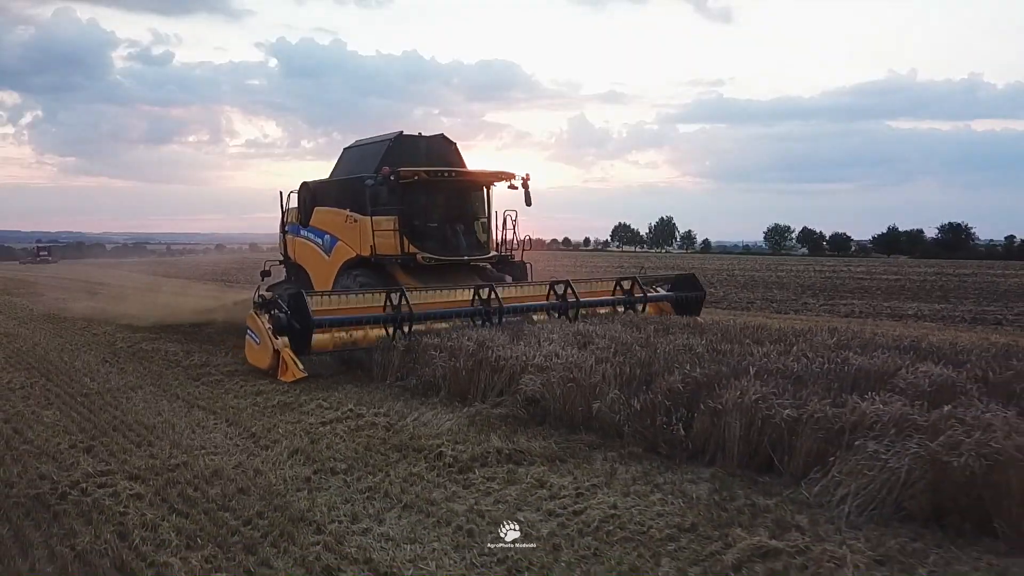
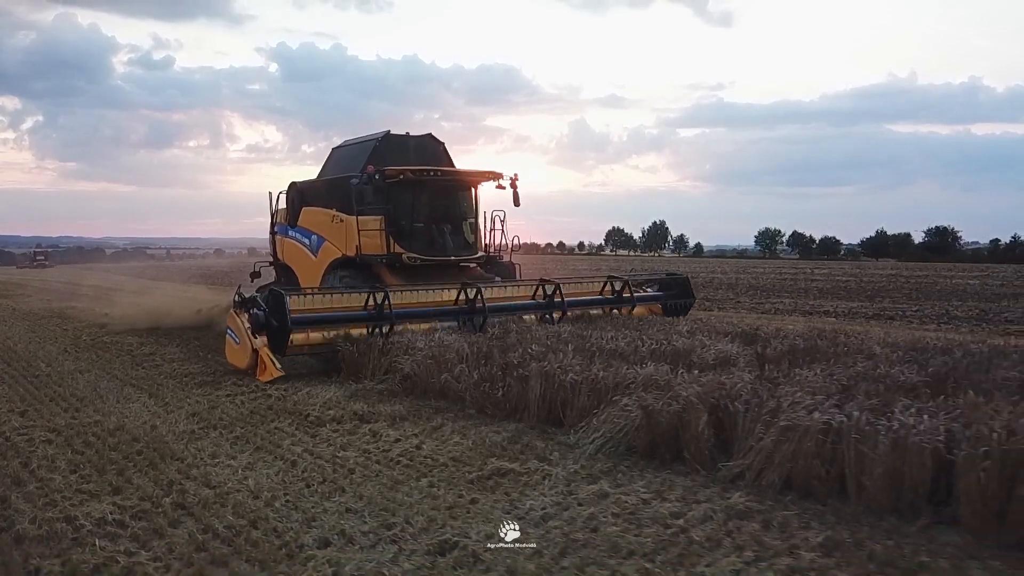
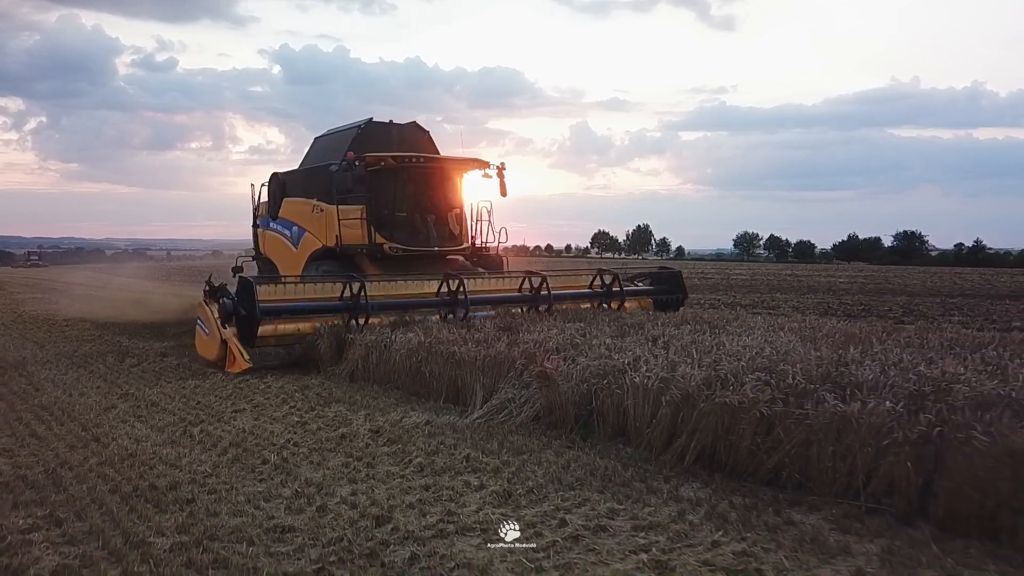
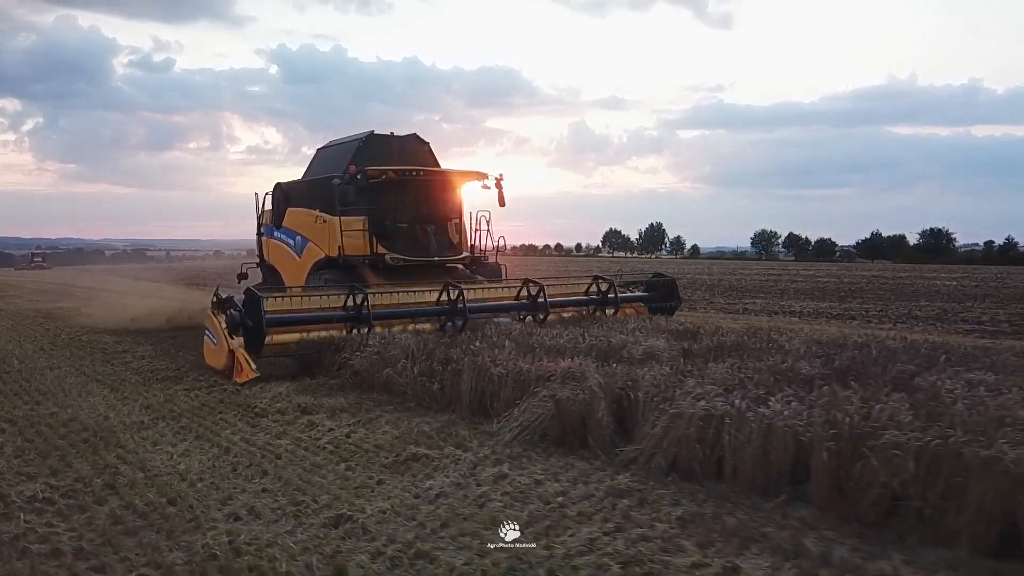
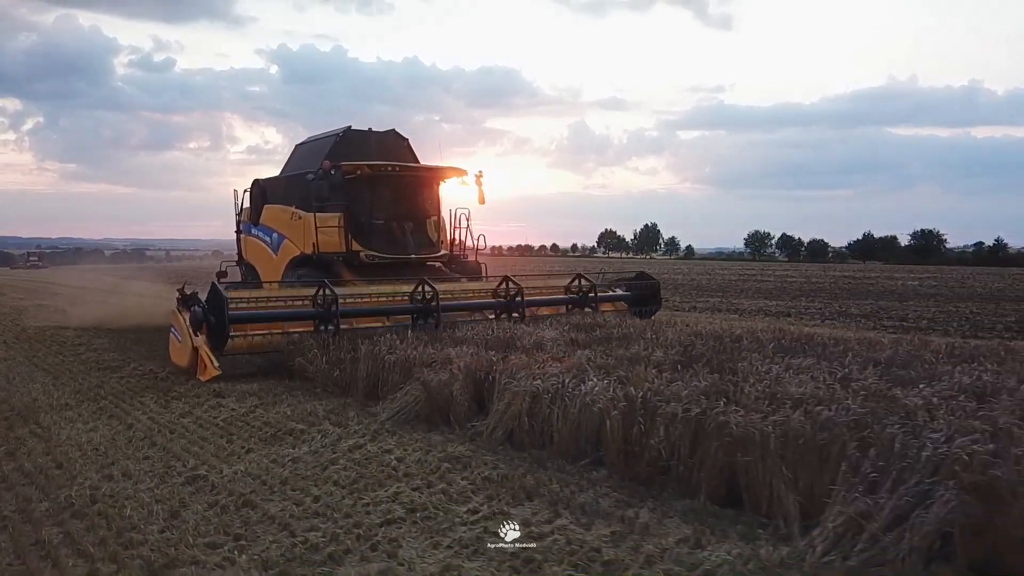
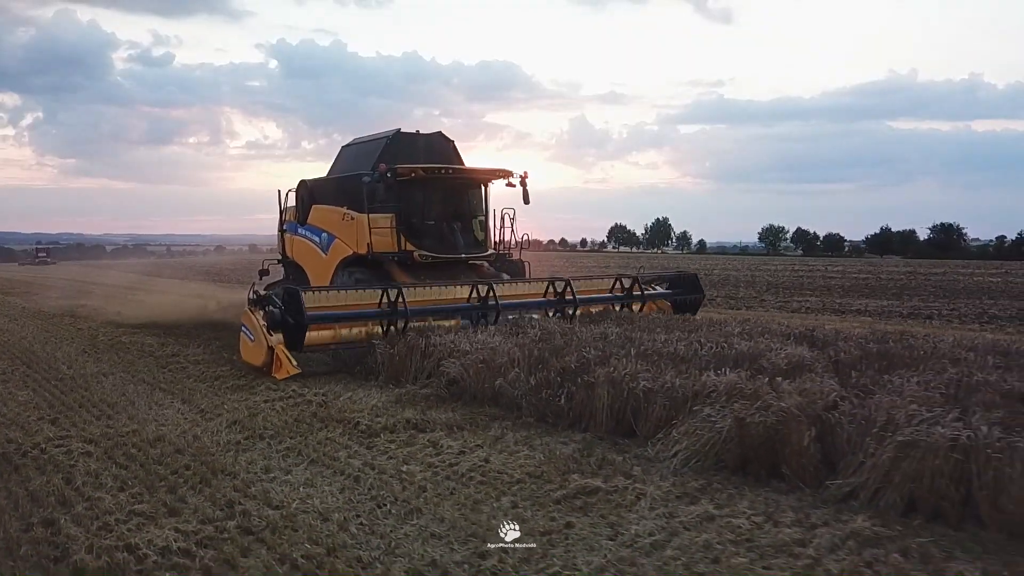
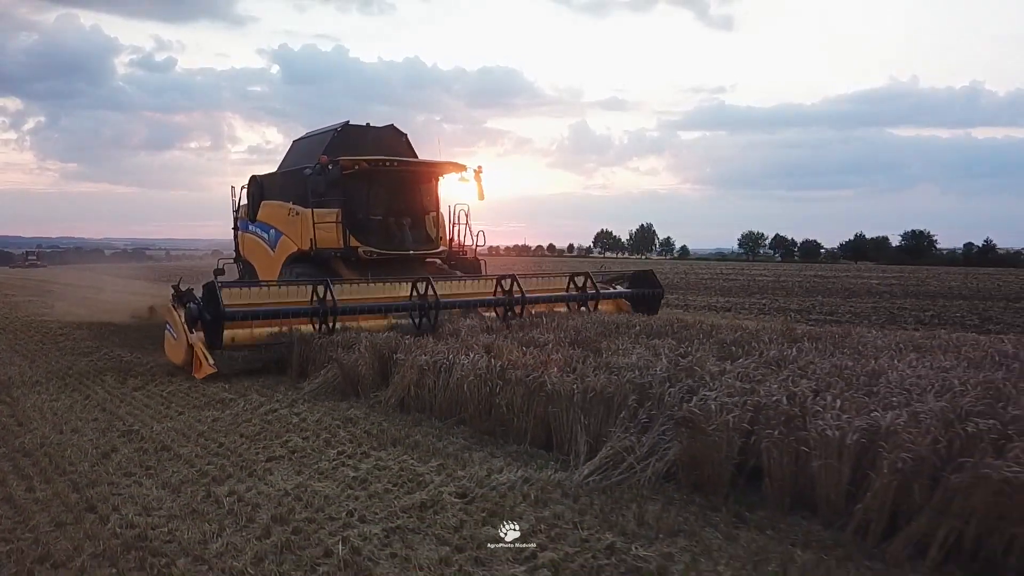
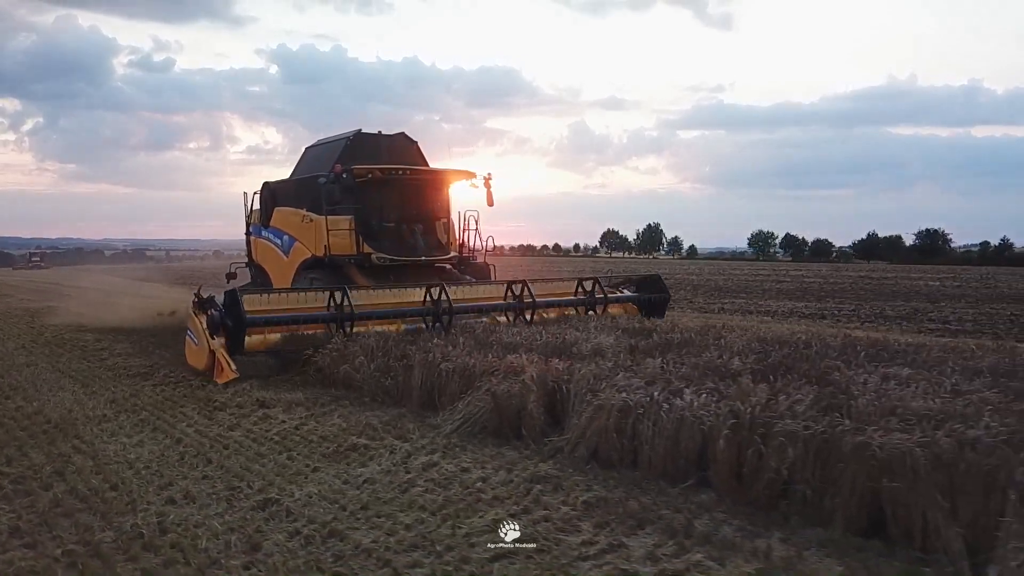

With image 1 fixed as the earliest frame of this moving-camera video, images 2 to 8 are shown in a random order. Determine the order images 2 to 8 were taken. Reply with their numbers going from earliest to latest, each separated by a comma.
6, 2, 4, 8, 5, 7, 3
